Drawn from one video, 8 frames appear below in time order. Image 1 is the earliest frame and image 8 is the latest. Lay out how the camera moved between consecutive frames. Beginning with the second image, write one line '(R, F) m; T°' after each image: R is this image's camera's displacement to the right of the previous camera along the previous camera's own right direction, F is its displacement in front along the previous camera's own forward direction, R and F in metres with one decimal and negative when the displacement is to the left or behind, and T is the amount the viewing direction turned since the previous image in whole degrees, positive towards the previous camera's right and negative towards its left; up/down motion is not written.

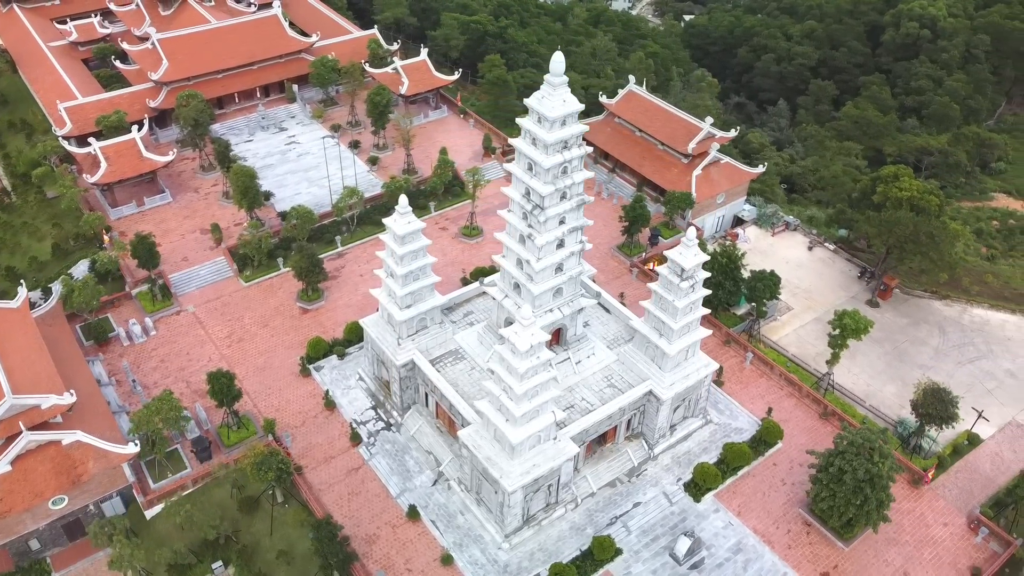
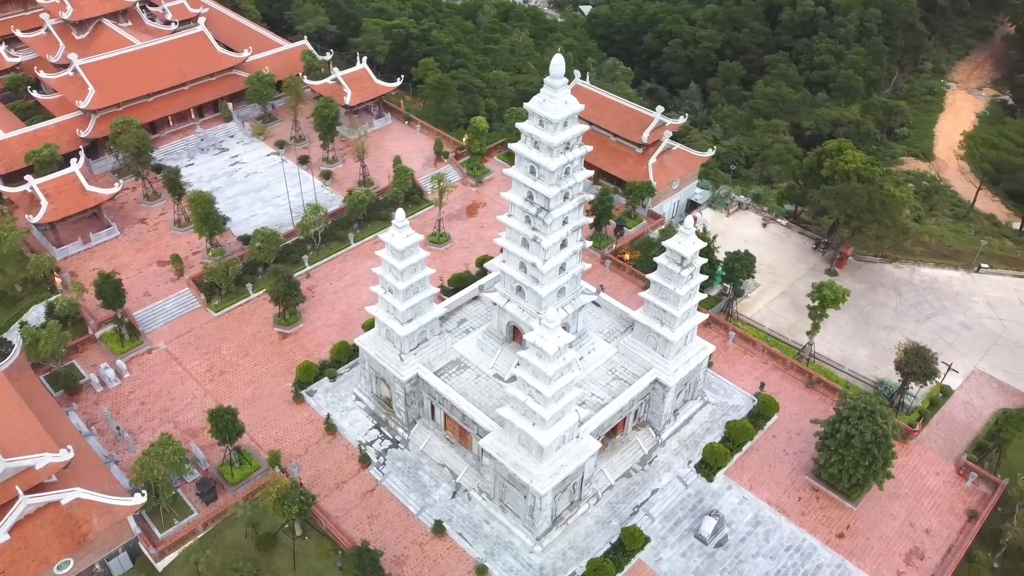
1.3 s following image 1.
(-3.3, +0.2) m; +6°
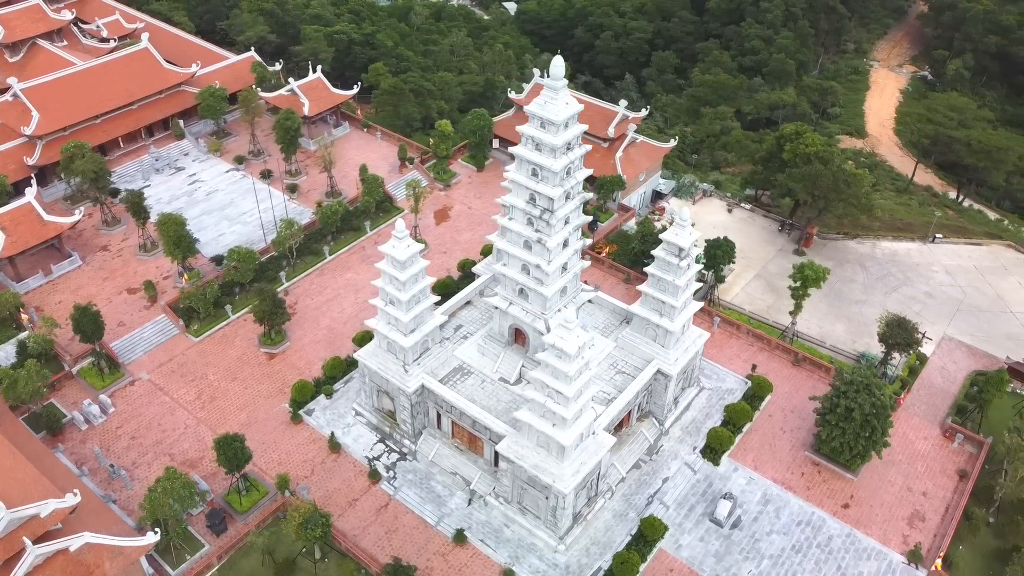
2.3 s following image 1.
(-2.5, +0.1) m; +5°
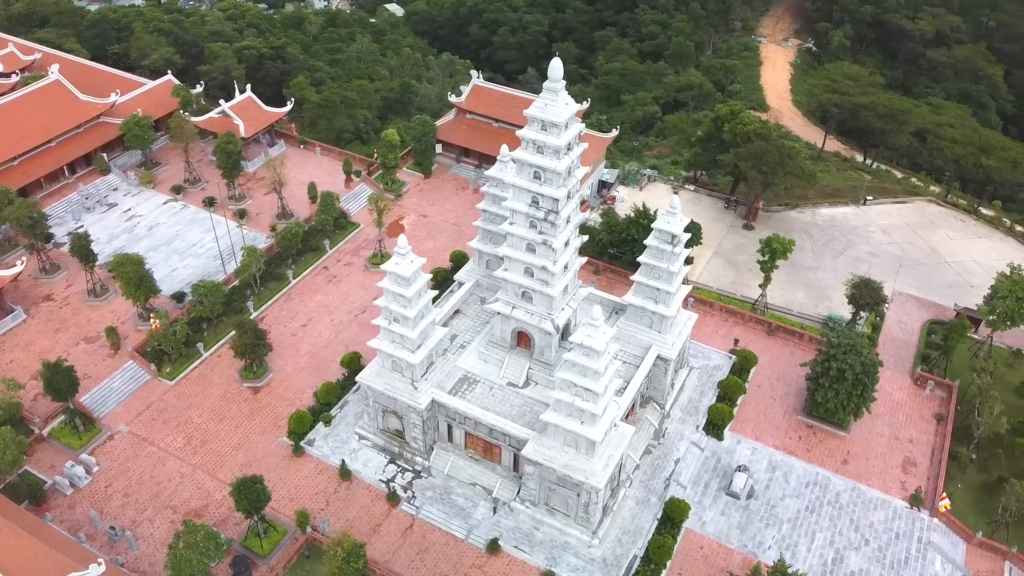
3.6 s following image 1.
(-3.8, +0.3) m; +7°
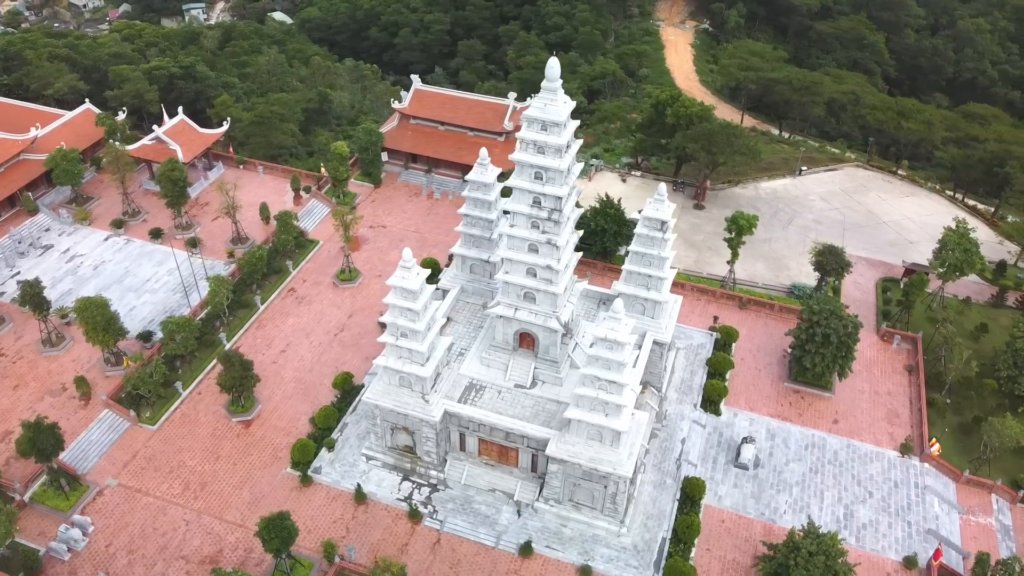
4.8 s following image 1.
(-3.5, +0.3) m; +7°
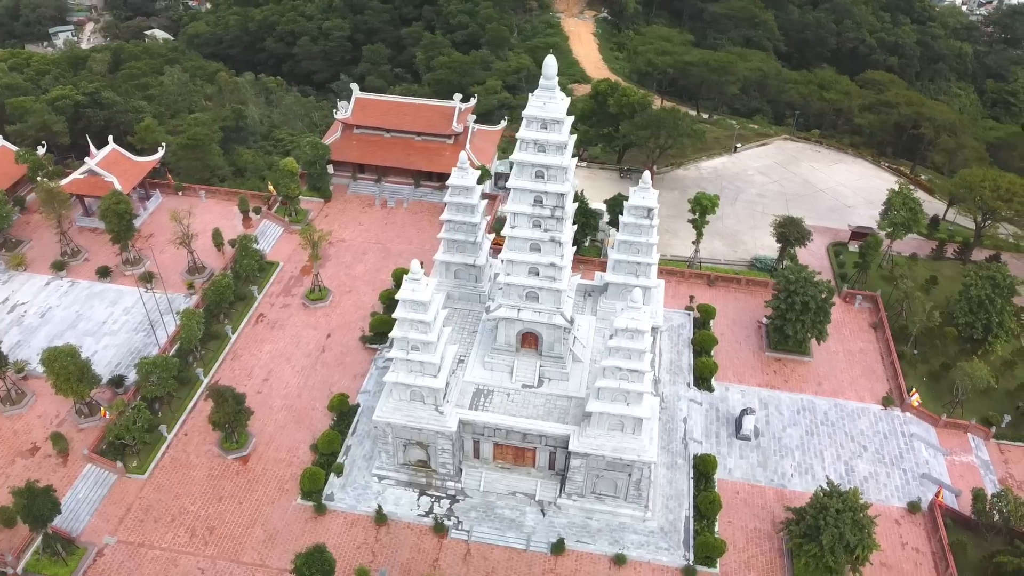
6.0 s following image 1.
(-3.5, +0.3) m; +7°
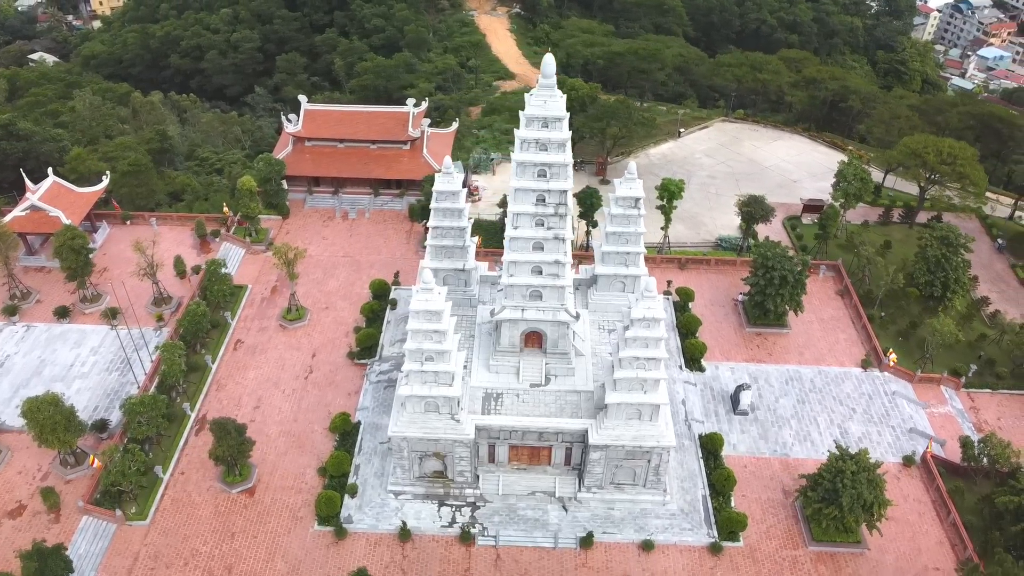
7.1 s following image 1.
(-3.2, +0.2) m; +6°
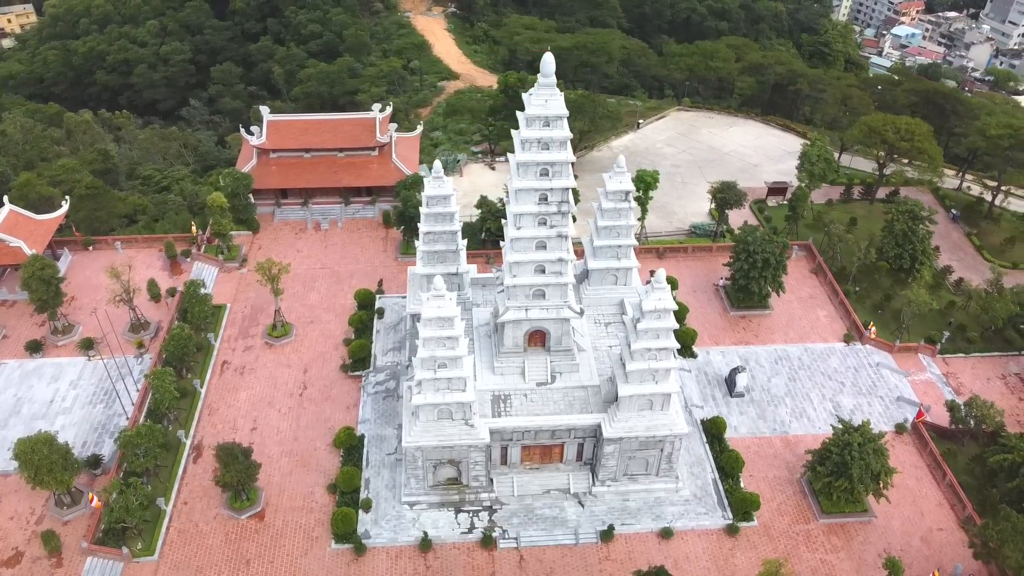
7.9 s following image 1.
(-2.4, +0.2) m; +5°
